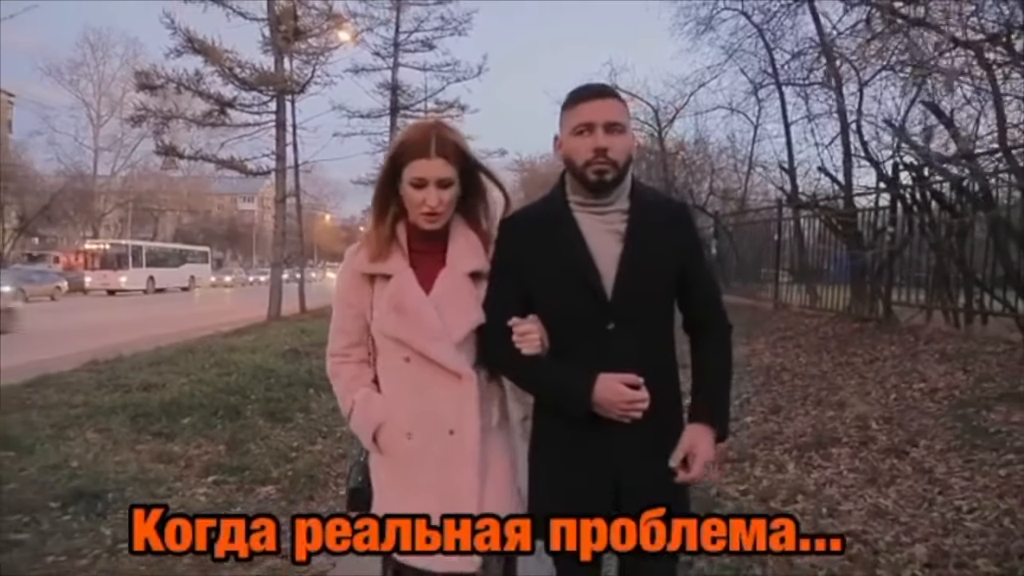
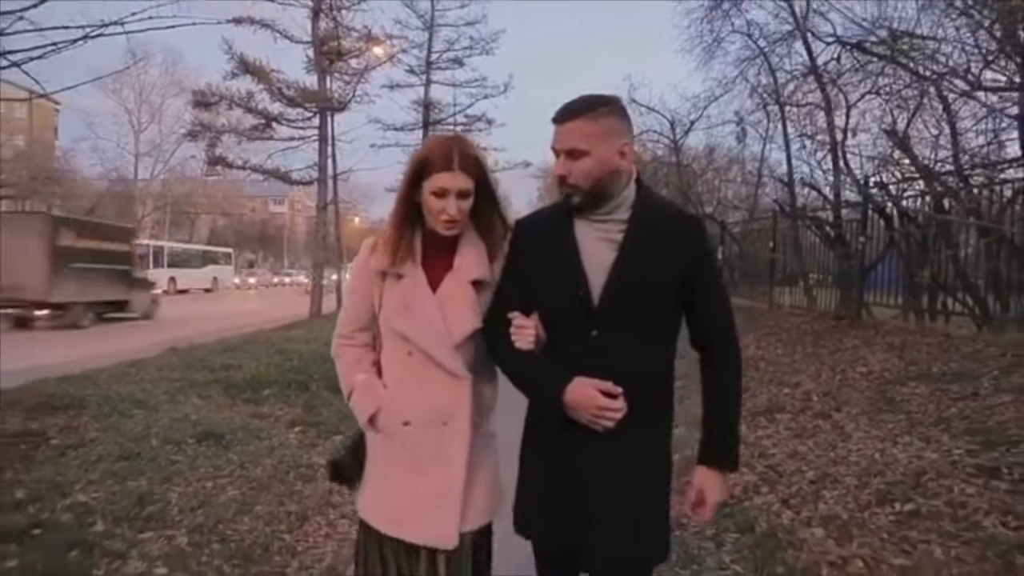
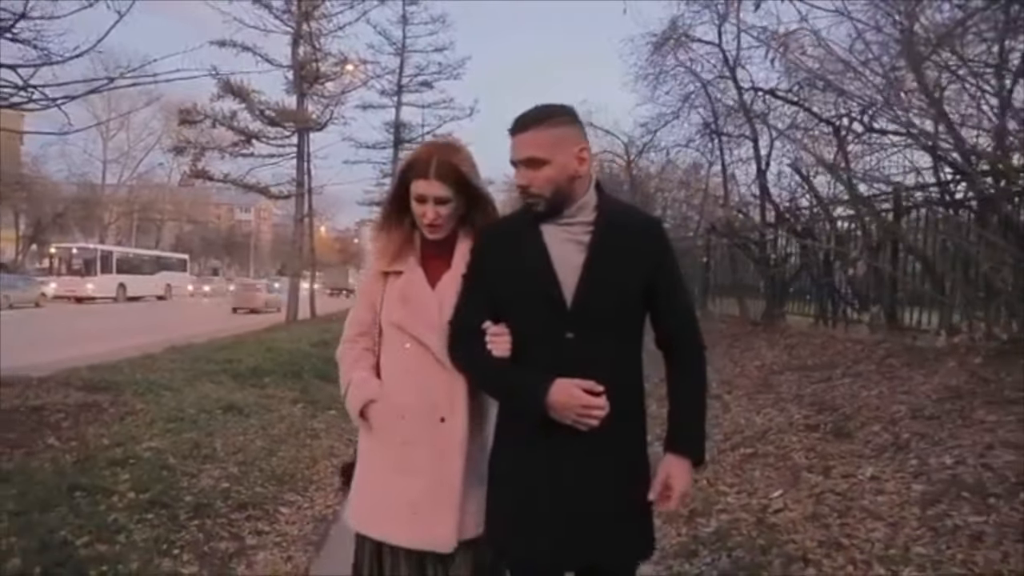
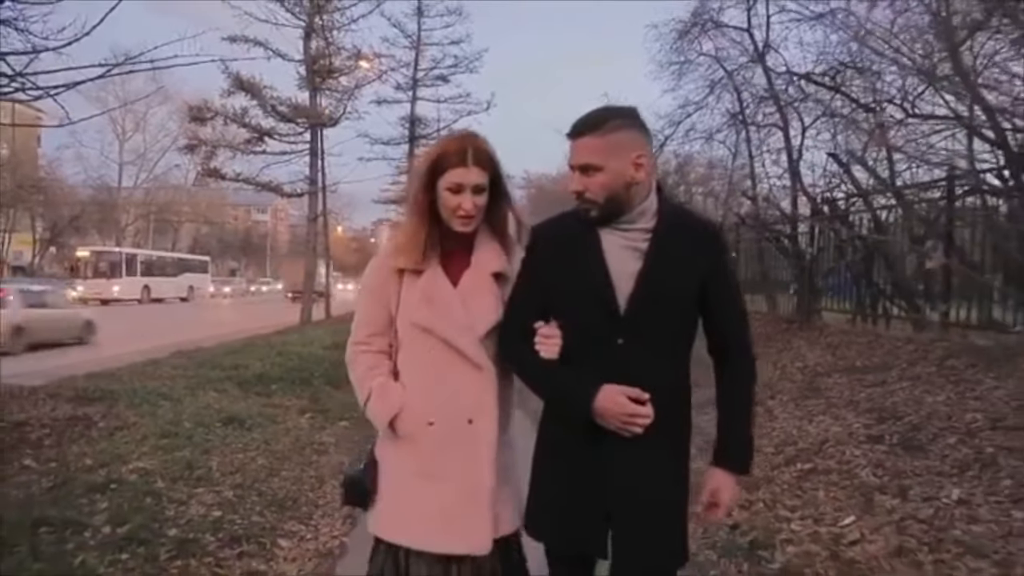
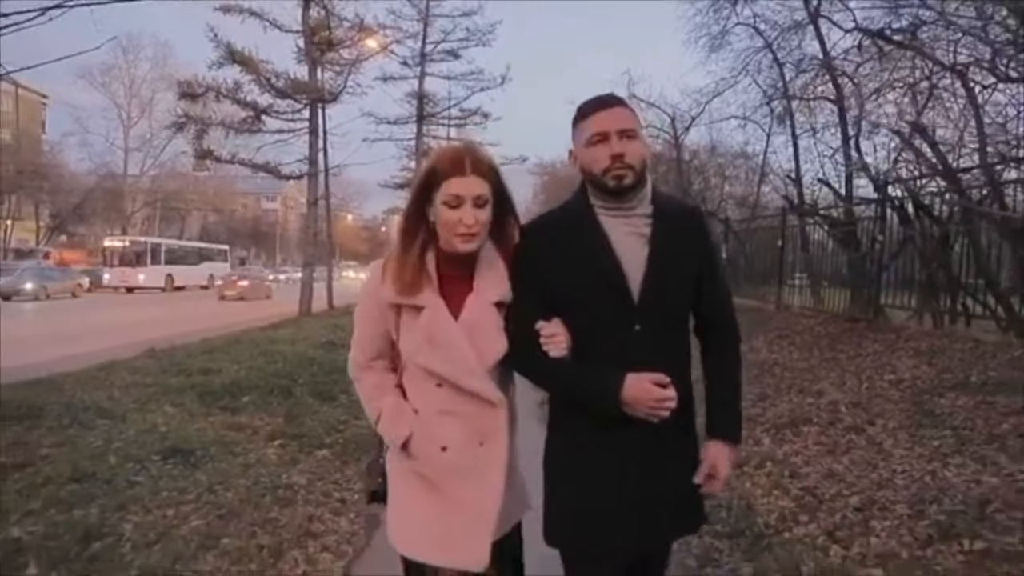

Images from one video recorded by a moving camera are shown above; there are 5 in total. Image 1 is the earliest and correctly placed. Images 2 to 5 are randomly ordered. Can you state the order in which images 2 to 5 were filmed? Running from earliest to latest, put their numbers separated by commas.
5, 2, 4, 3
